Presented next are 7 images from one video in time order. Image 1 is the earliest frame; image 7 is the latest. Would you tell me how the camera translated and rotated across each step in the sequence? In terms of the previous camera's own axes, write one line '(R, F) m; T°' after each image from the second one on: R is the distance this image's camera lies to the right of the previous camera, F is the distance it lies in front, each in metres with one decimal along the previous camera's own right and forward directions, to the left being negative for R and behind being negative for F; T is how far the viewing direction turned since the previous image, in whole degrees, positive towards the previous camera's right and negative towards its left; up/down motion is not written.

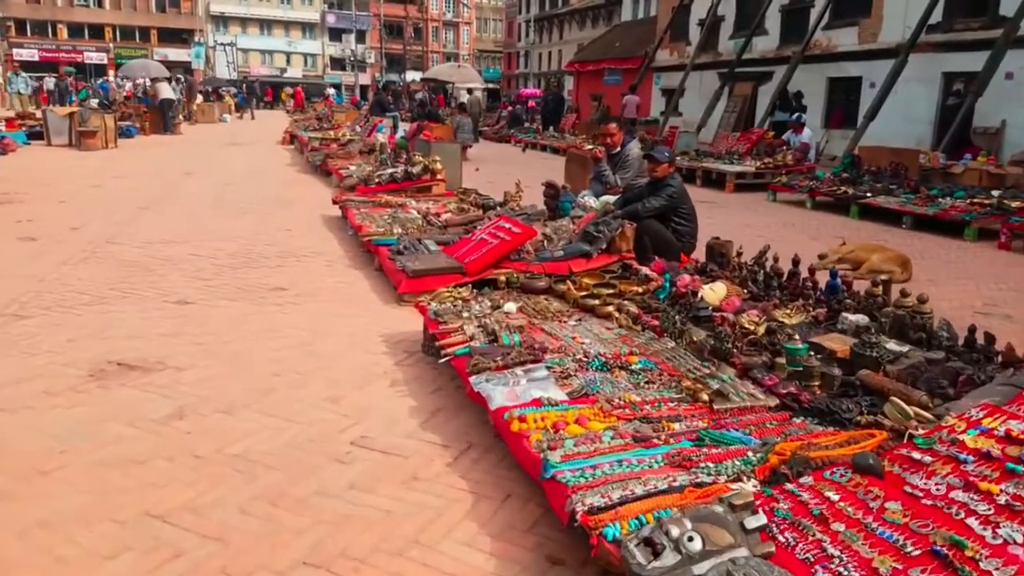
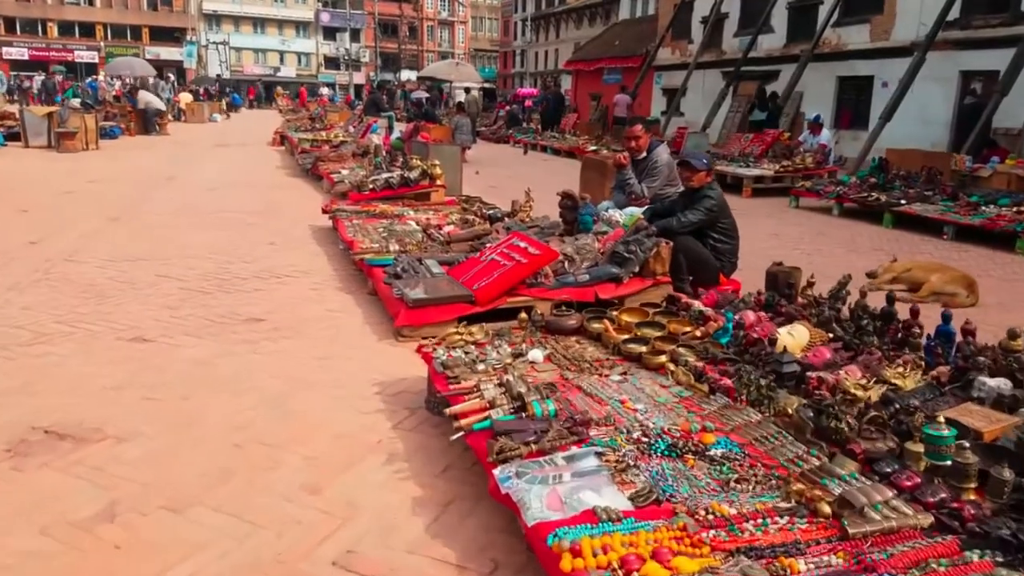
(-0.1, +1.0) m; 0°
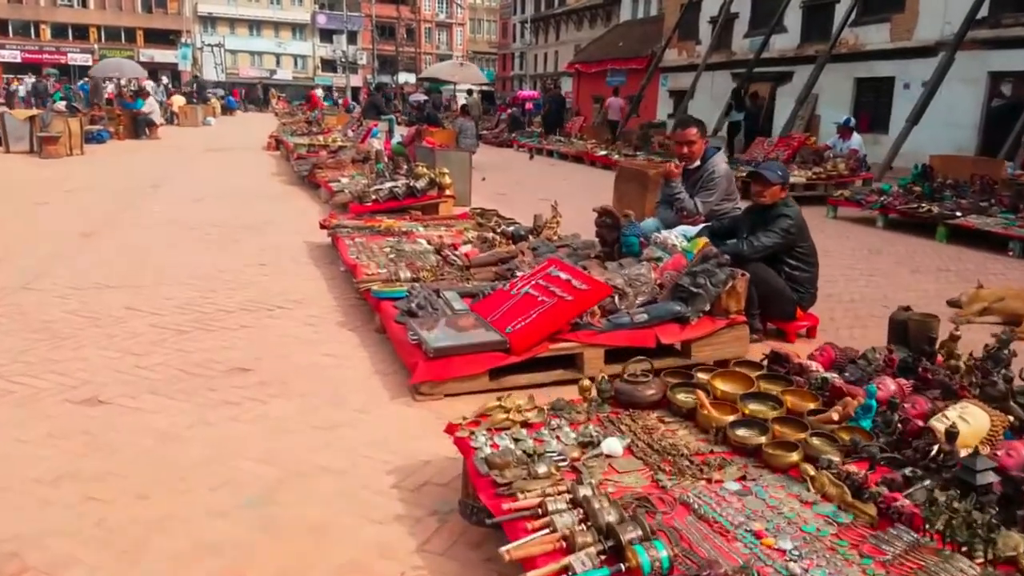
(-0.2, +1.0) m; 0°
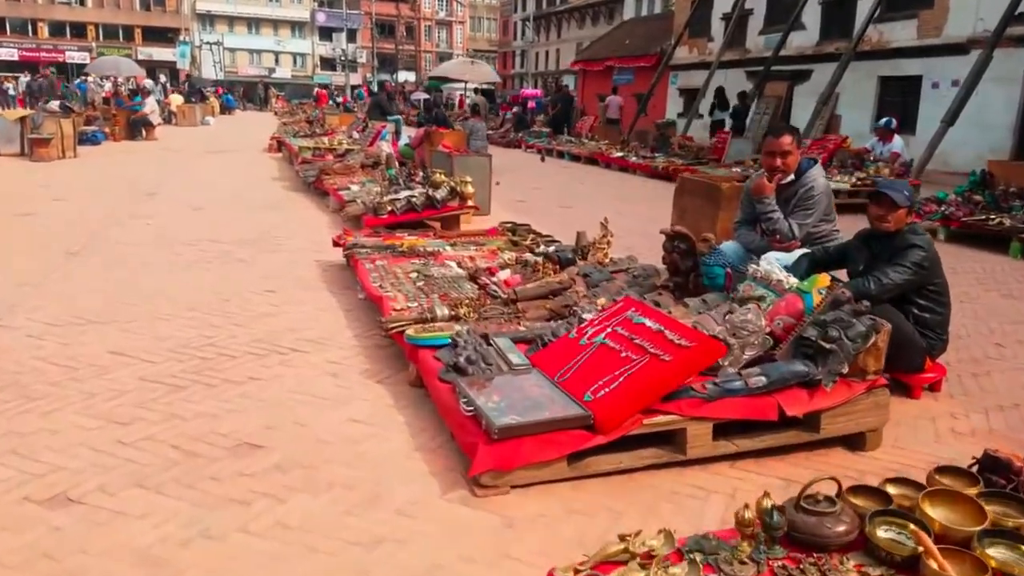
(-0.2, +1.0) m; 0°
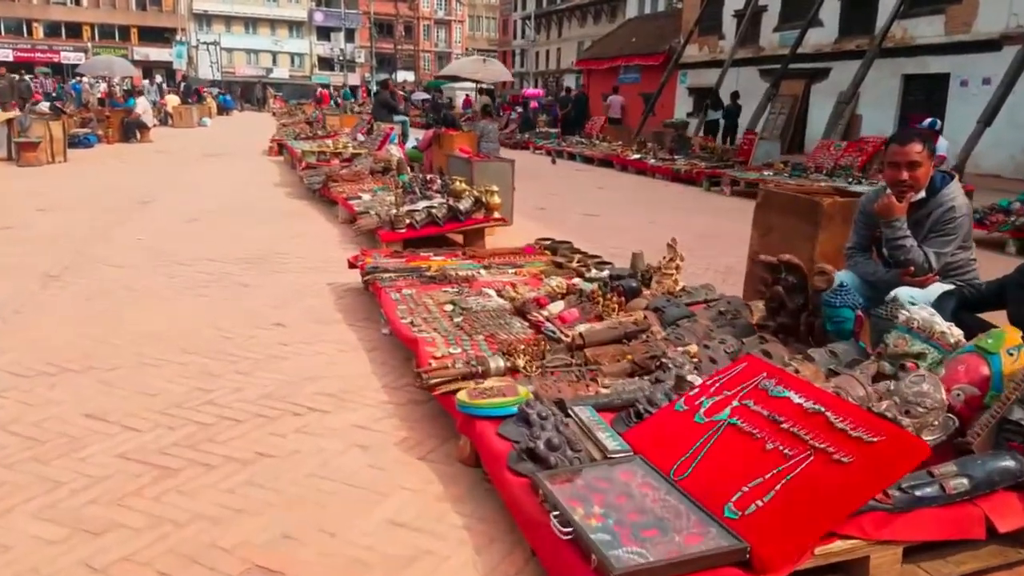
(-0.2, +1.0) m; 0°
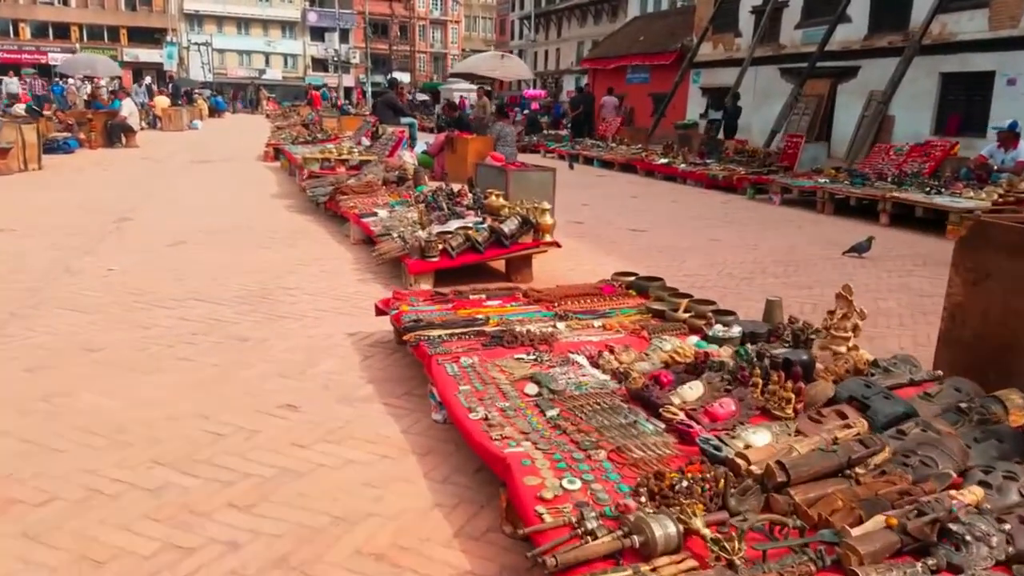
(-0.4, +1.6) m; 0°
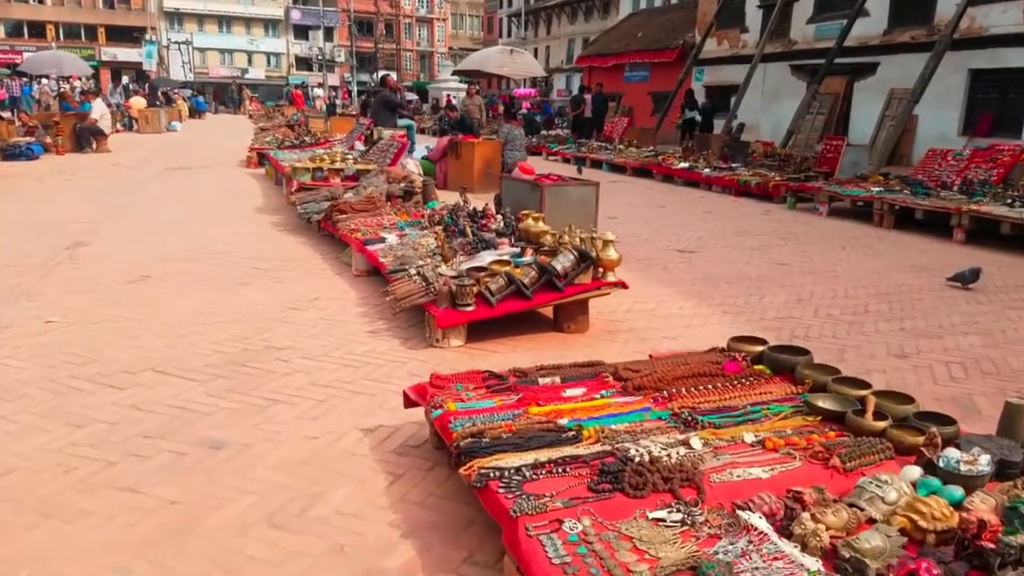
(-0.3, +1.6) m; +1°
